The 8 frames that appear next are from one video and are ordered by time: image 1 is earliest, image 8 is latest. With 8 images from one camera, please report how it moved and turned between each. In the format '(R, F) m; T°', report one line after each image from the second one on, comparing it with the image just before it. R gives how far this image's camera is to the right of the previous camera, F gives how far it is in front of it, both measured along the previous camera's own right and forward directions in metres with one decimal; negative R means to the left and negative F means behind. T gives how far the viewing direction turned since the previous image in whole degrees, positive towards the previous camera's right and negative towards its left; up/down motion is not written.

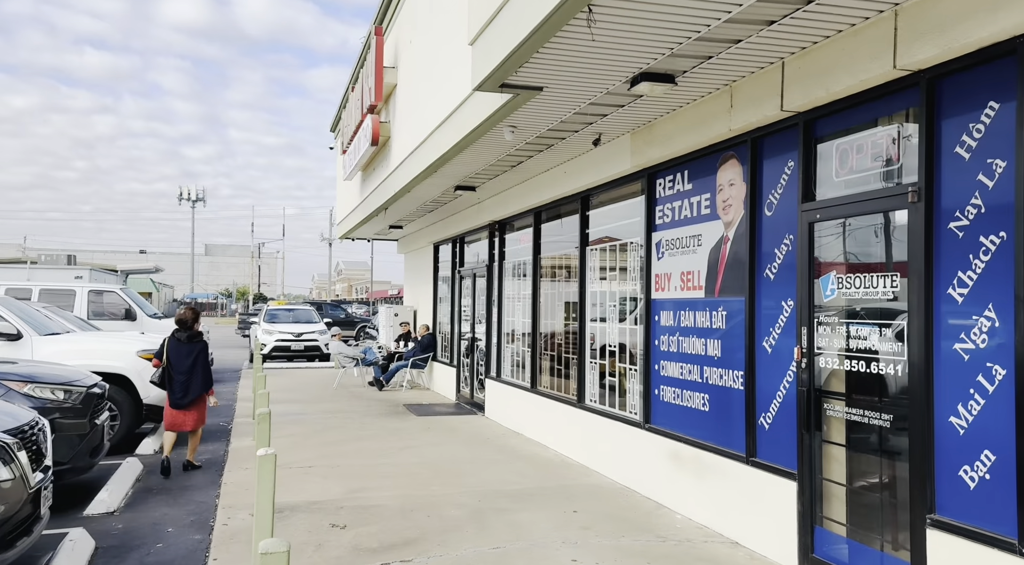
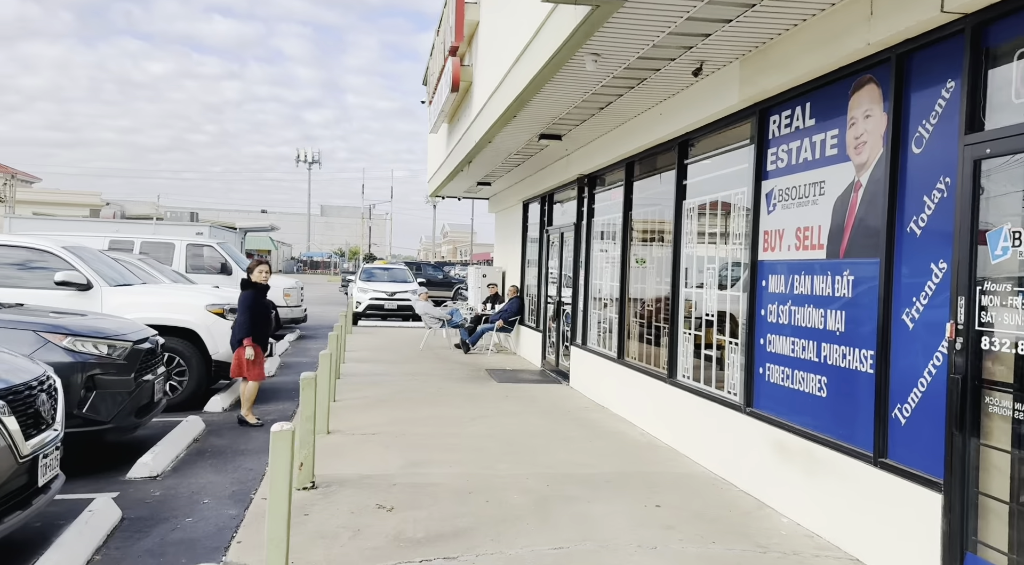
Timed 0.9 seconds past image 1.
(+0.2, +0.8) m; -8°
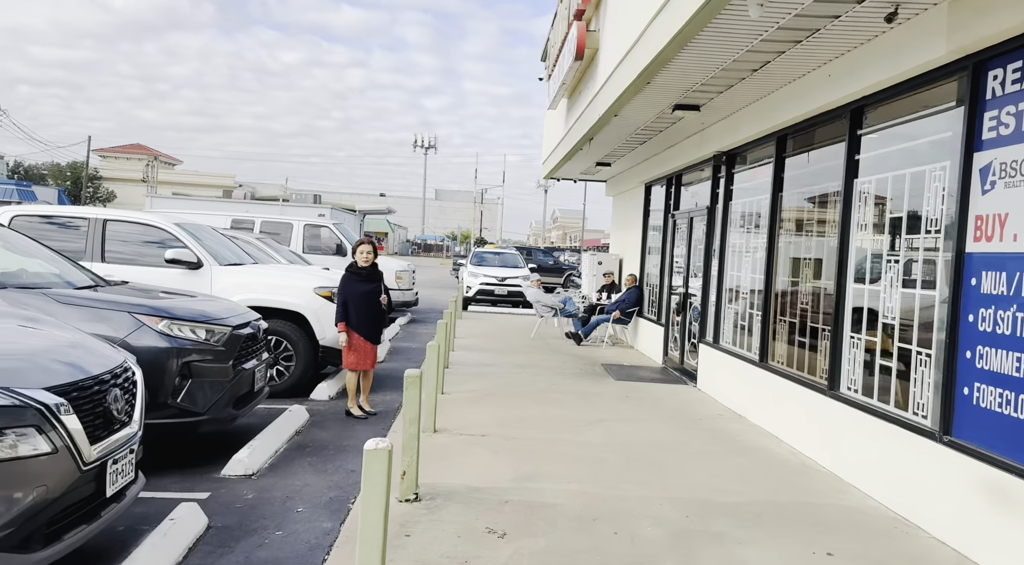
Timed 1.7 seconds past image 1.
(-0.2, +0.8) m; -8°
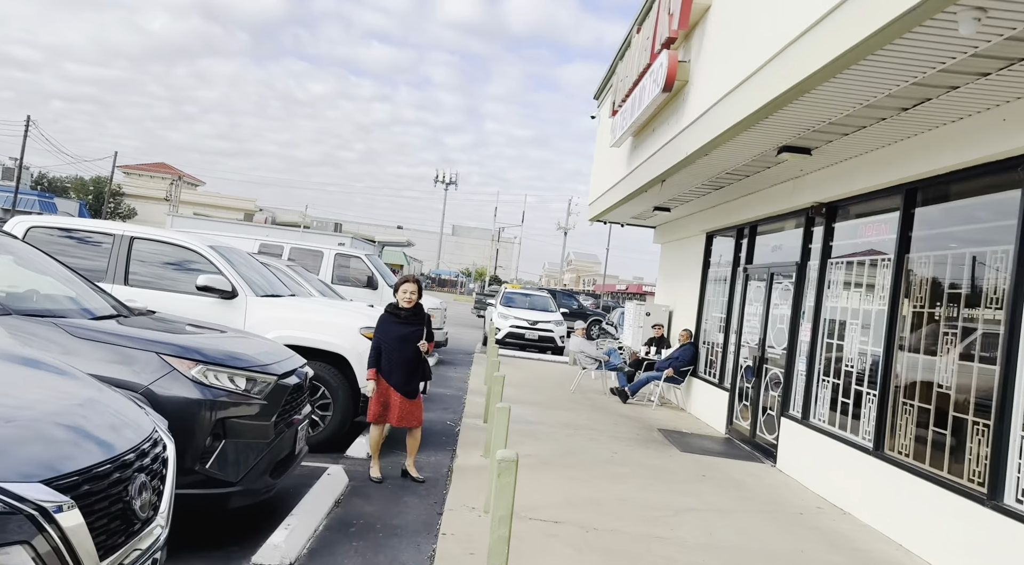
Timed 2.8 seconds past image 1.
(-0.6, +0.9) m; -1°
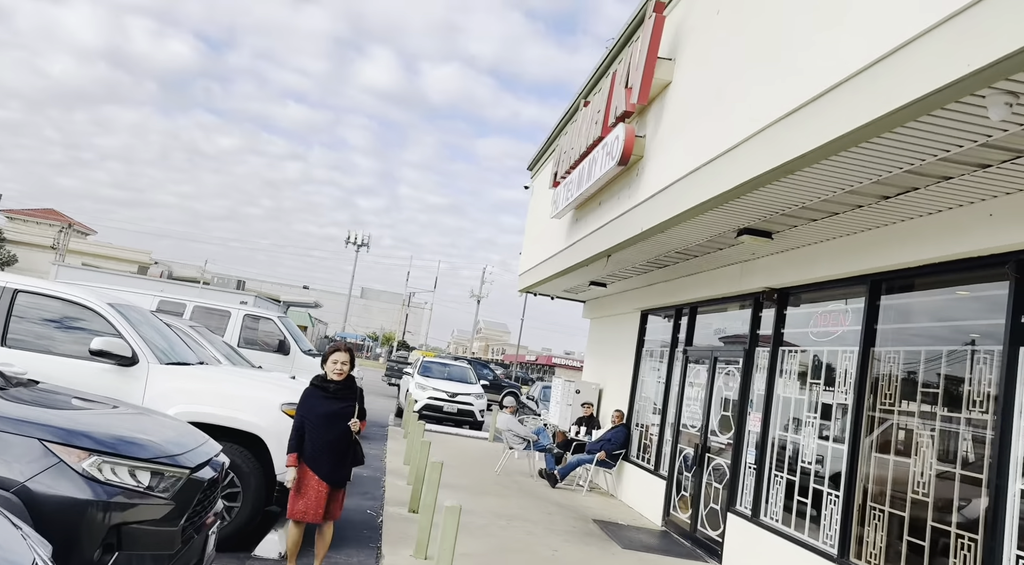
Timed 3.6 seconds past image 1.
(-0.3, +0.6) m; +7°
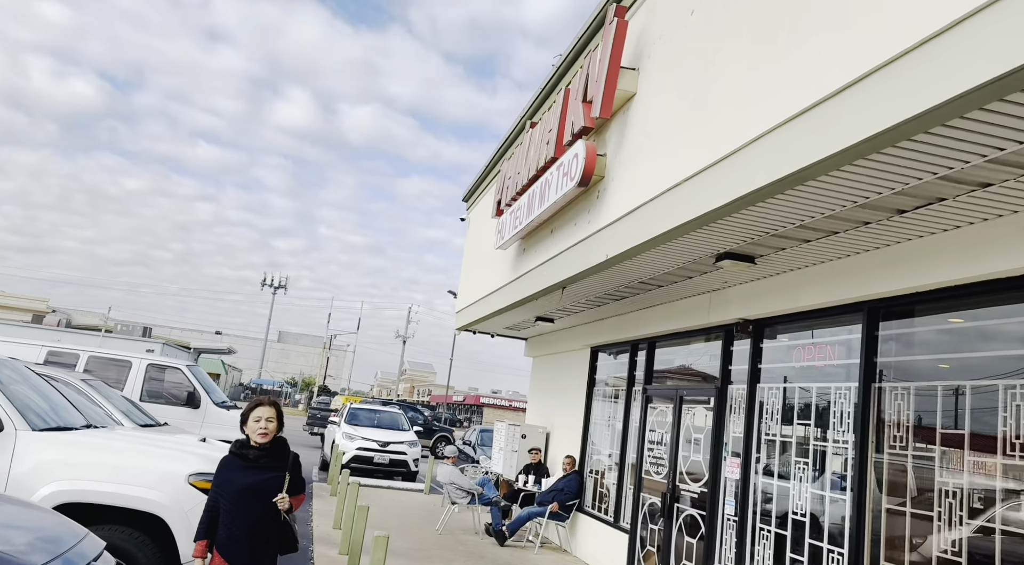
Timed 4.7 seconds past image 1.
(-0.2, +0.9) m; +6°
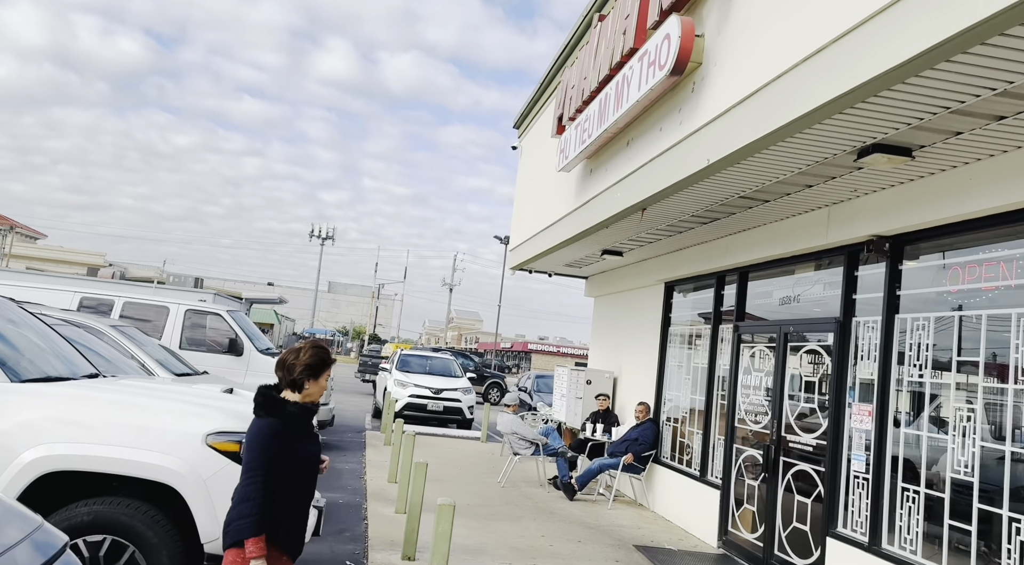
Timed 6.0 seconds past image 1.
(-0.3, +1.1) m; -4°
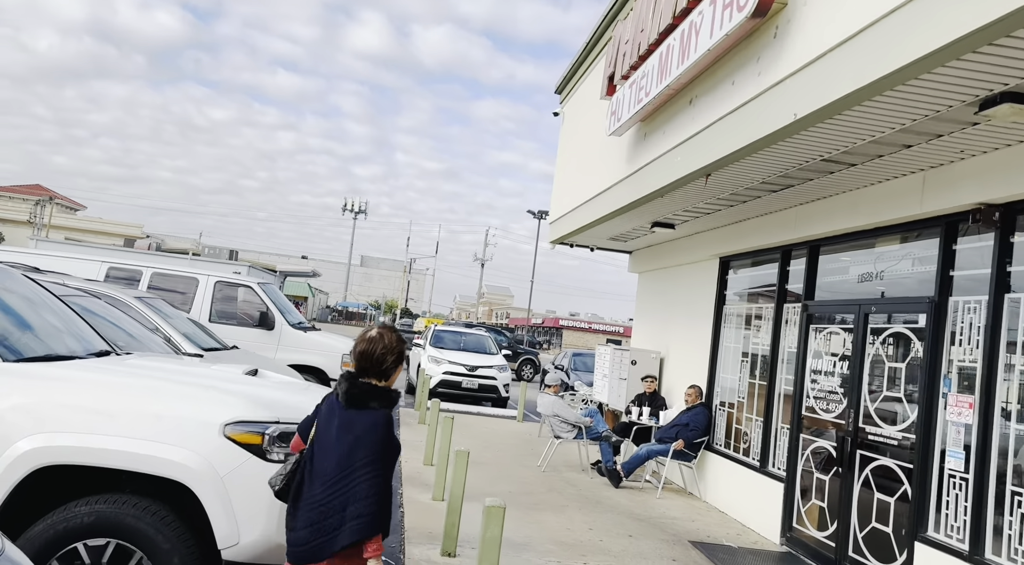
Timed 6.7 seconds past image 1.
(-0.1, +0.6) m; -2°
